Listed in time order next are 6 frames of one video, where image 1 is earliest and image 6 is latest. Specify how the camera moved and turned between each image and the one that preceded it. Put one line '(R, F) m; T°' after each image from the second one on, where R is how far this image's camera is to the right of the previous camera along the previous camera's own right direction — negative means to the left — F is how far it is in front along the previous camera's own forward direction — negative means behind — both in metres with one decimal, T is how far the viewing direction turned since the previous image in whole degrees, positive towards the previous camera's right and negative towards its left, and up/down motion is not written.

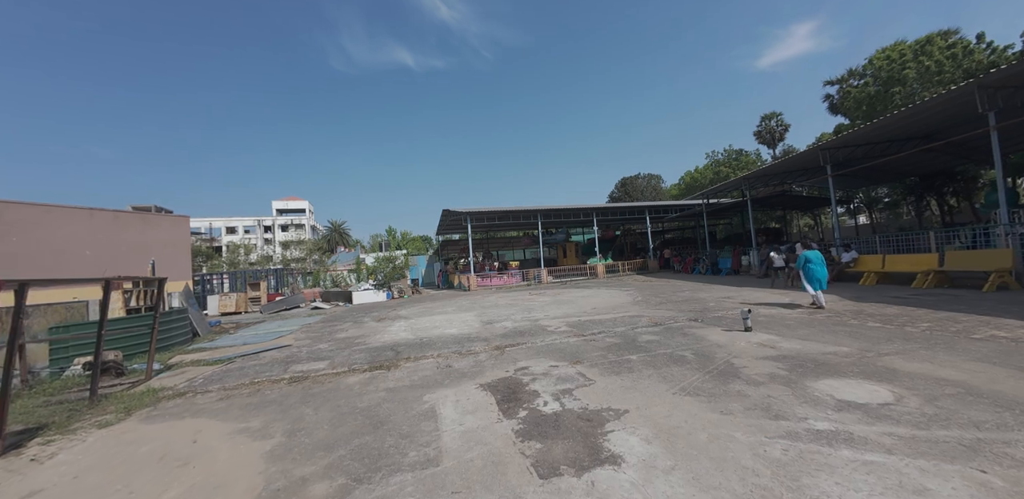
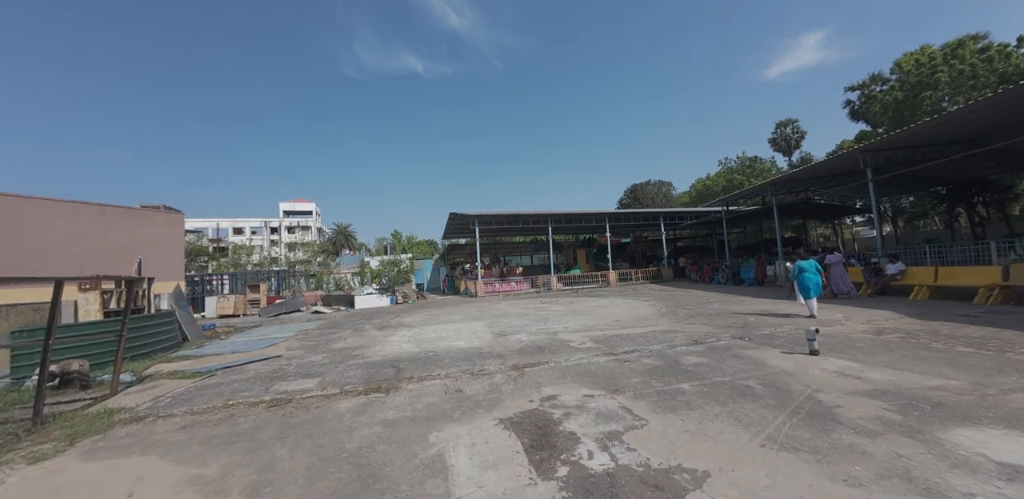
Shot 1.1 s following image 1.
(-0.3, +0.9) m; -1°
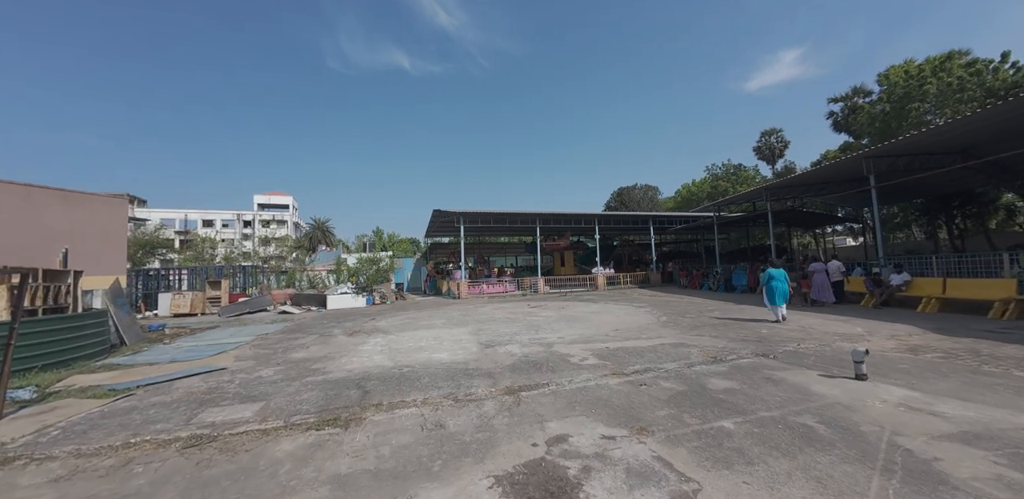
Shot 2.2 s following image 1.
(-0.2, +1.0) m; +3°
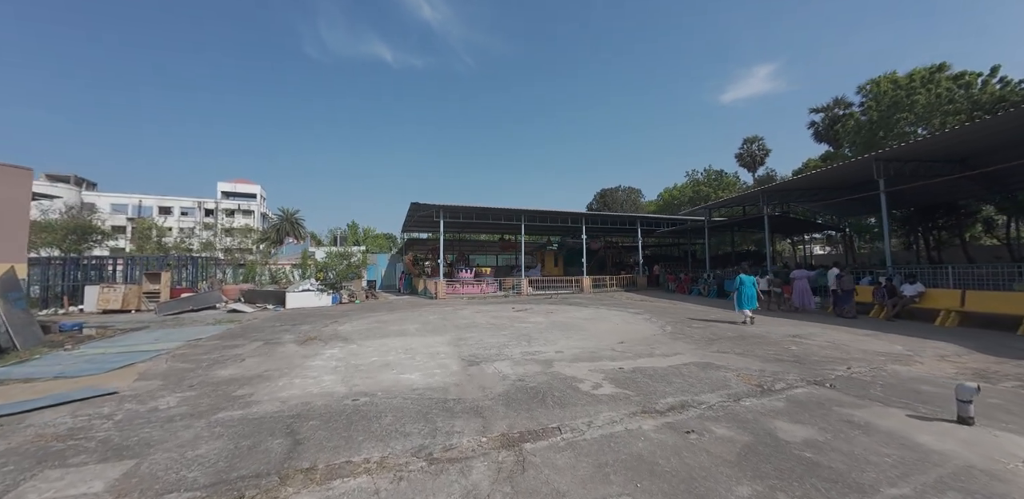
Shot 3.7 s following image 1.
(-0.2, +1.3) m; +3°
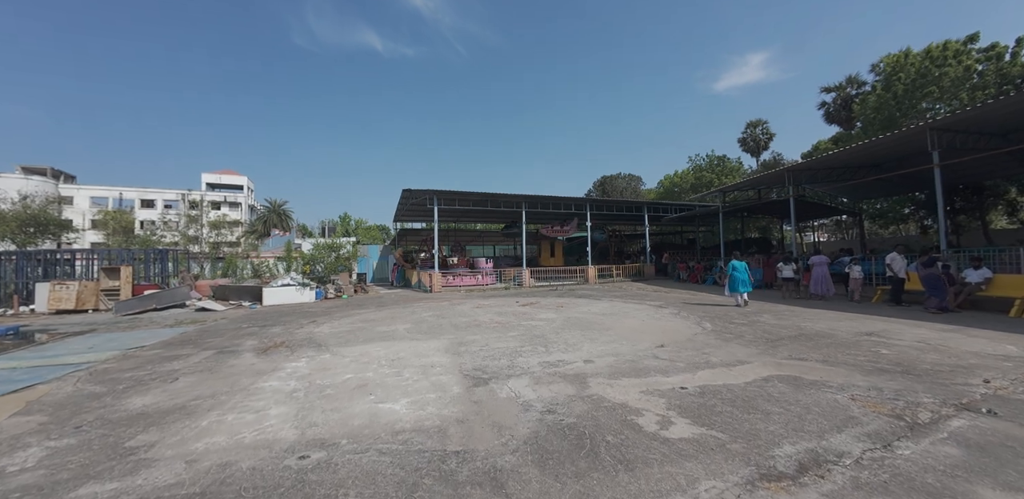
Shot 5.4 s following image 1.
(-0.3, +1.5) m; +1°
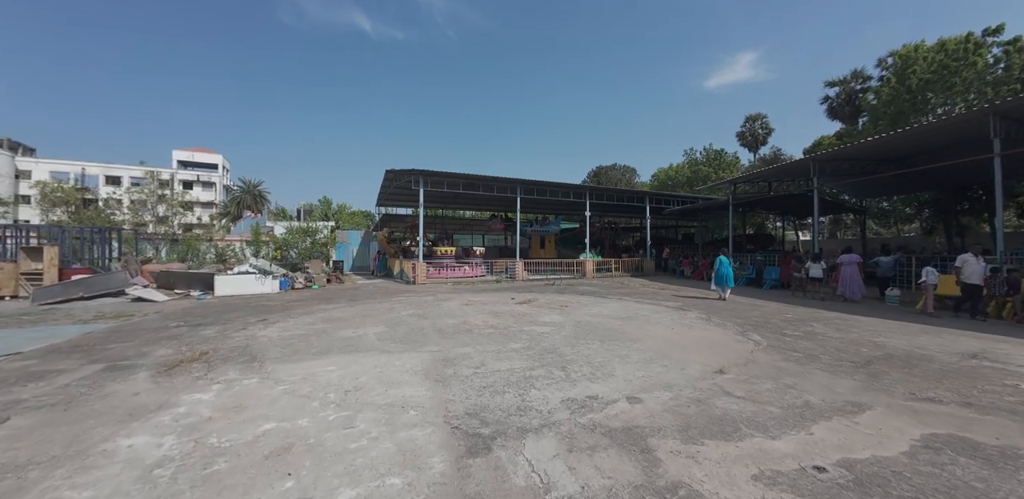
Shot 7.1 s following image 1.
(-0.3, +1.6) m; +2°
